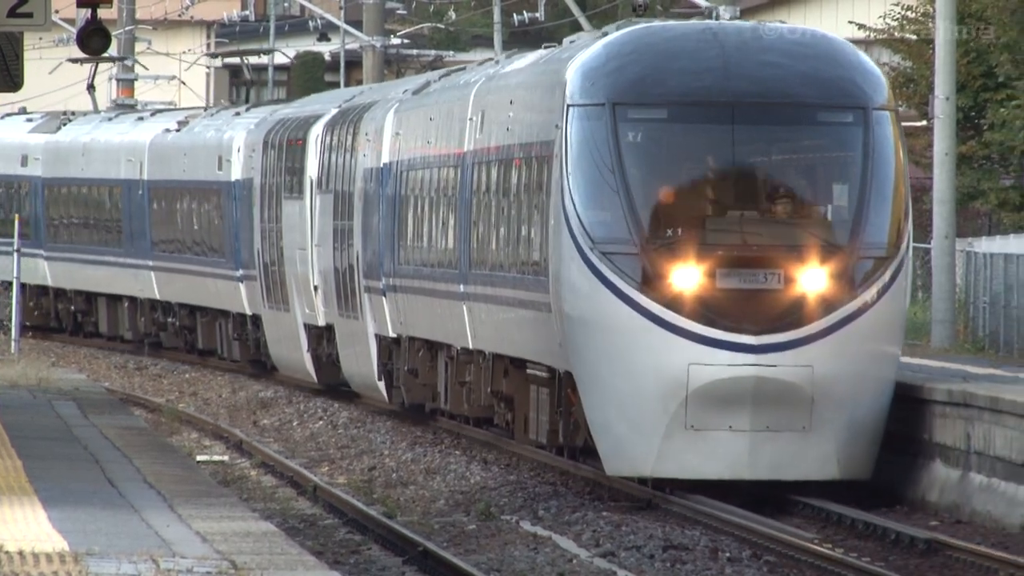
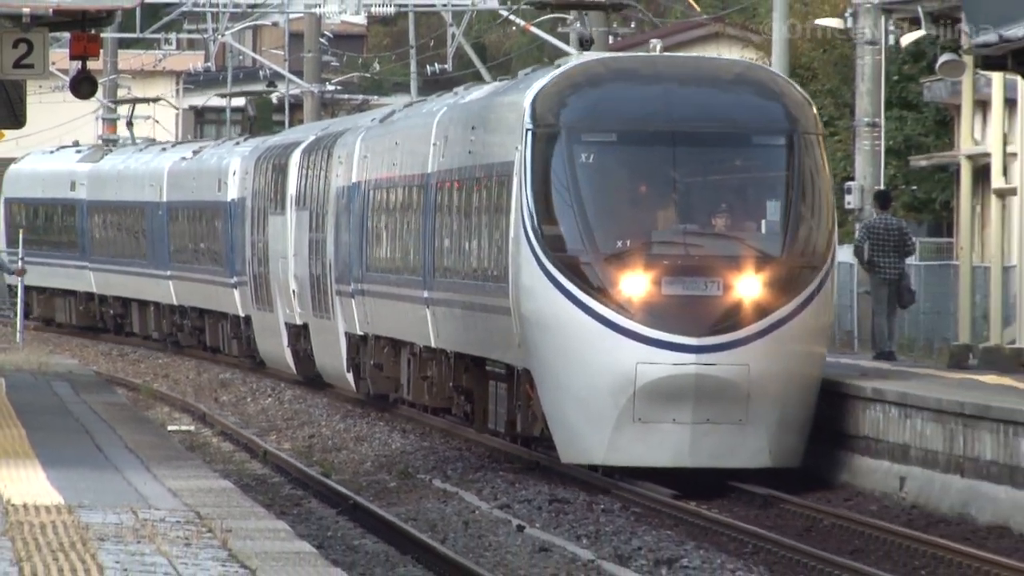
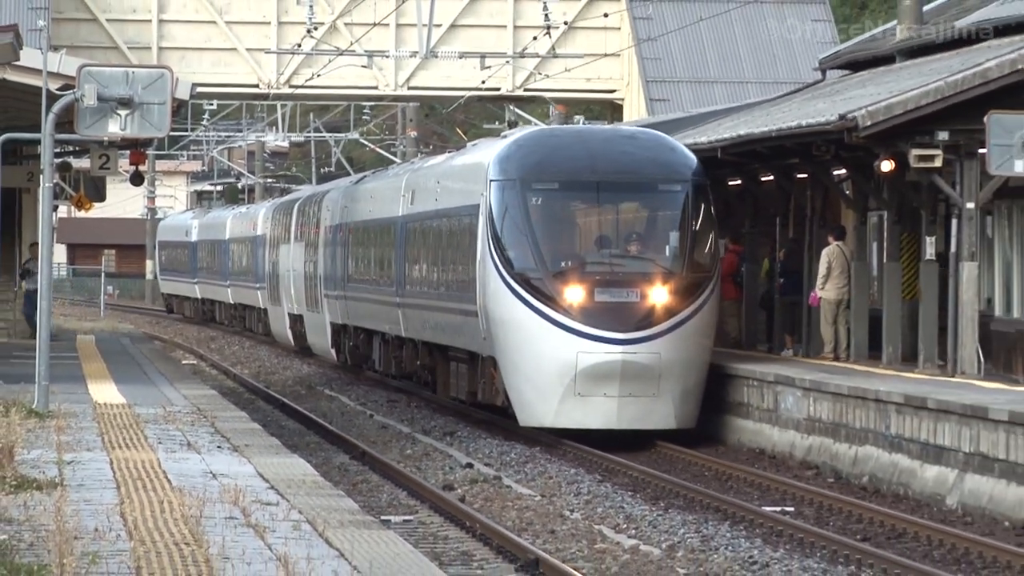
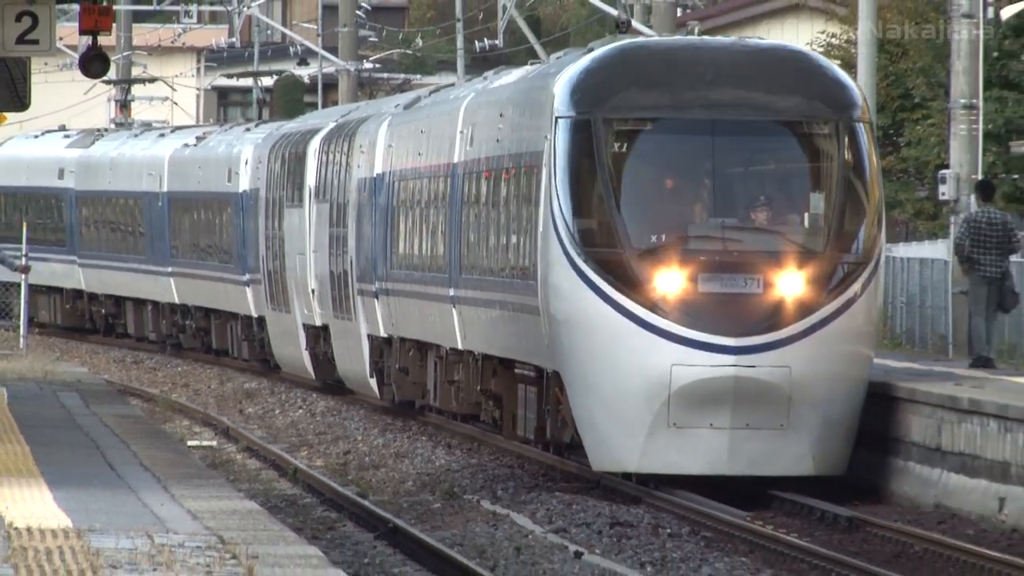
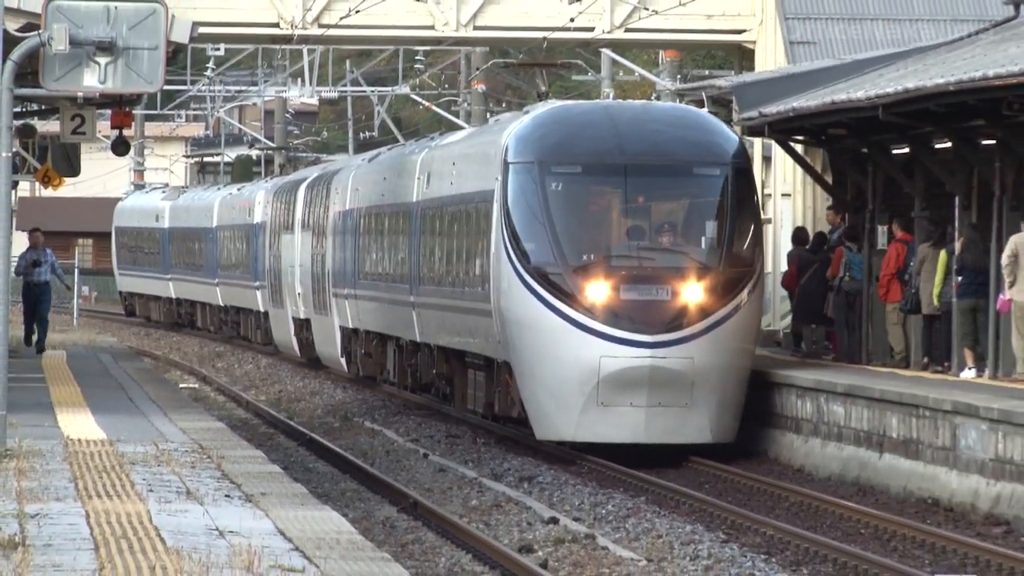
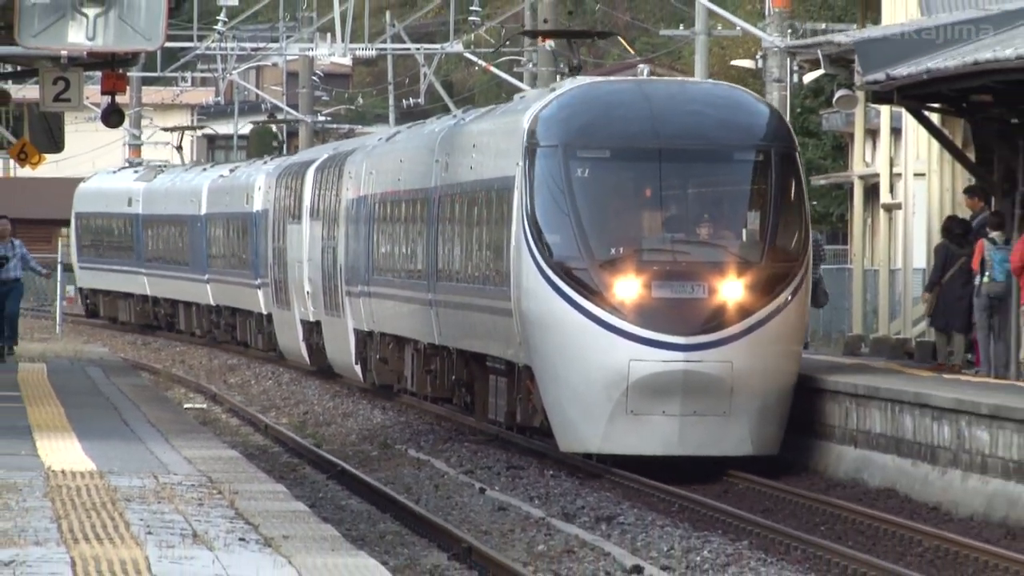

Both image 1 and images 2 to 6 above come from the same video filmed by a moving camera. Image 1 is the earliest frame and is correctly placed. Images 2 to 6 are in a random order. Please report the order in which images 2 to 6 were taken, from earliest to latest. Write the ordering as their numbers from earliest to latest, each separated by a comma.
4, 2, 6, 5, 3
